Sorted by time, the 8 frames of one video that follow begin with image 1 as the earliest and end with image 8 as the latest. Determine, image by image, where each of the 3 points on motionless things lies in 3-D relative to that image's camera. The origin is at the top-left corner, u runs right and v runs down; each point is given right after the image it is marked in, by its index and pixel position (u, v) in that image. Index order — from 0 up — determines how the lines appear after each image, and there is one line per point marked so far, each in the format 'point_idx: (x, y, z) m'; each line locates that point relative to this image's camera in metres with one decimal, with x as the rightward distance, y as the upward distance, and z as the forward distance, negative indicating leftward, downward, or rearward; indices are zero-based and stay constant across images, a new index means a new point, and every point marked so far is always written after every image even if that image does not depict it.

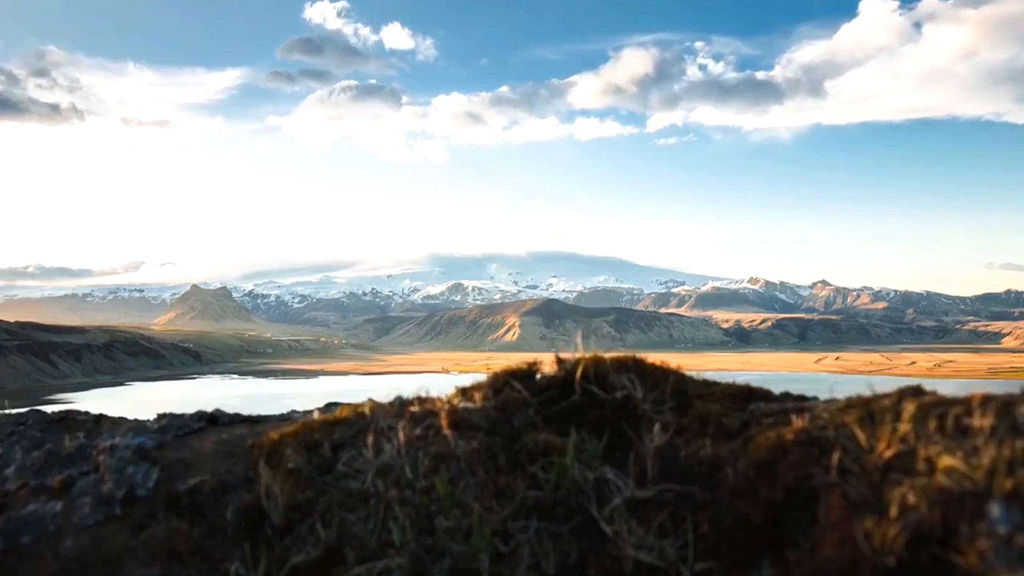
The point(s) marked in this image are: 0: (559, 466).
0: (+0.3, -1.3, +4.9) m
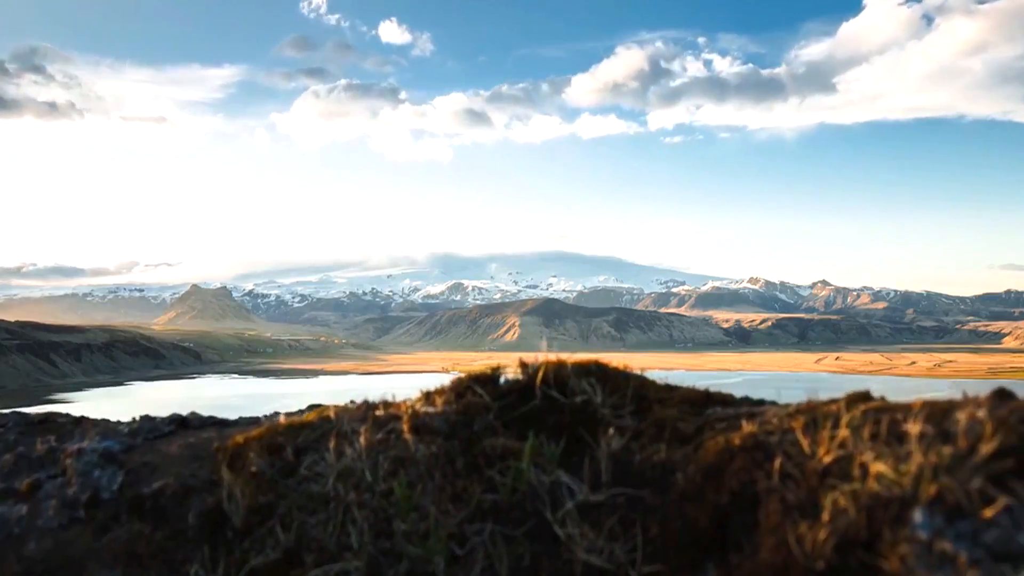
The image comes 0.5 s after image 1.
0: (0.0, -1.3, +5.0) m
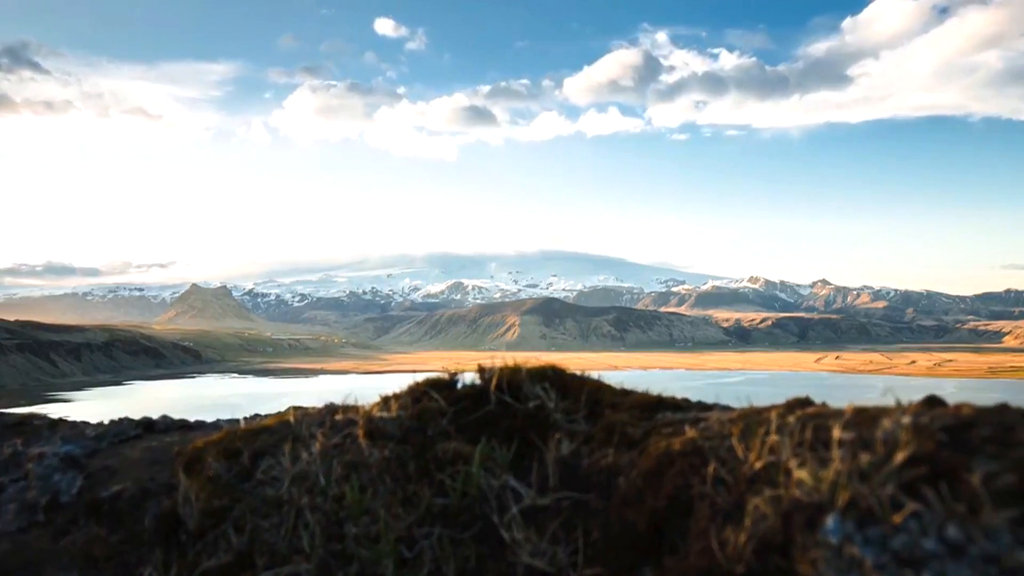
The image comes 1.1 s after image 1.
0: (-0.3, -1.4, +5.1) m
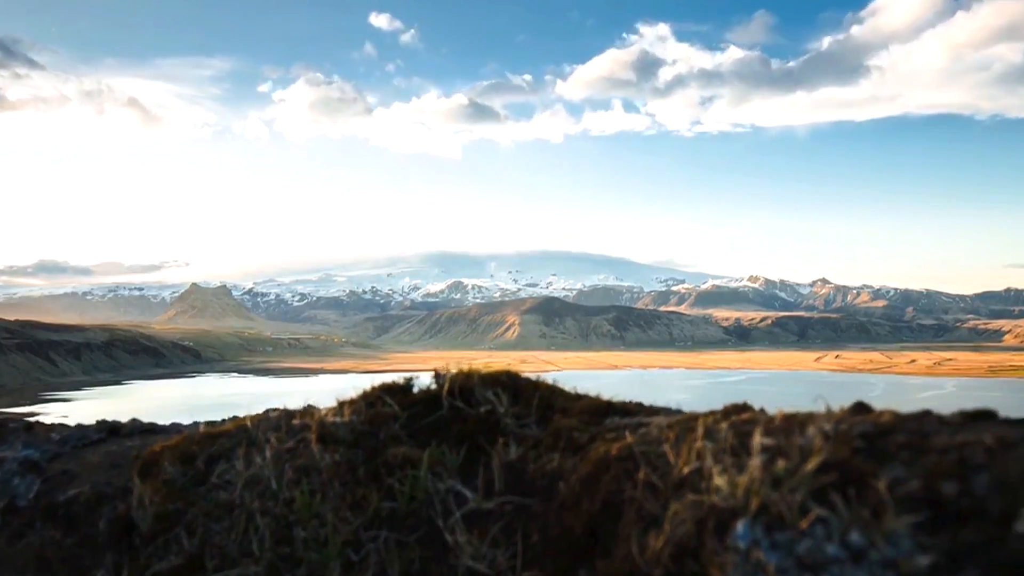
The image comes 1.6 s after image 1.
0: (-0.7, -1.4, +5.2) m
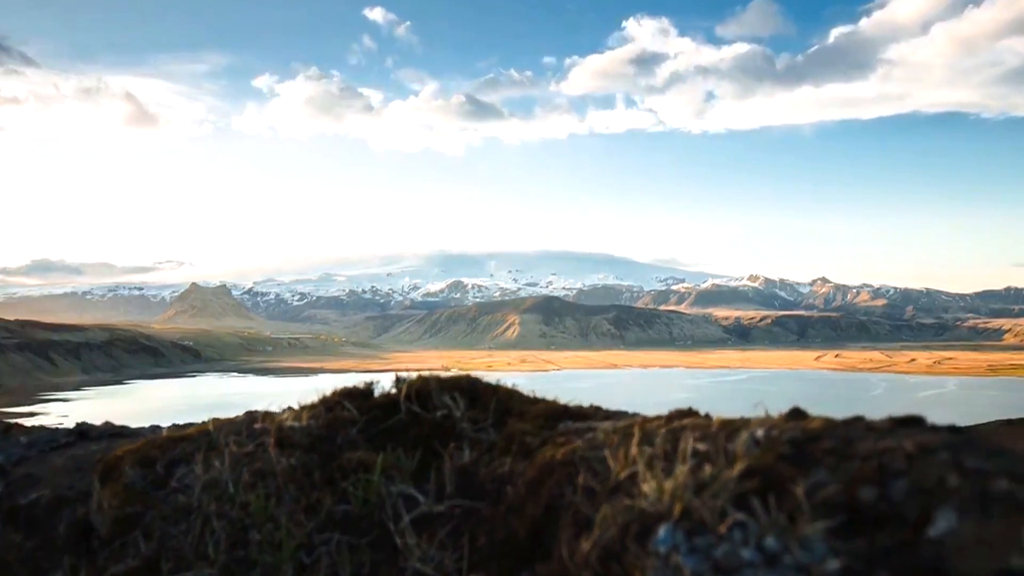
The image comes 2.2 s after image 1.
0: (-1.1, -1.5, +5.3) m
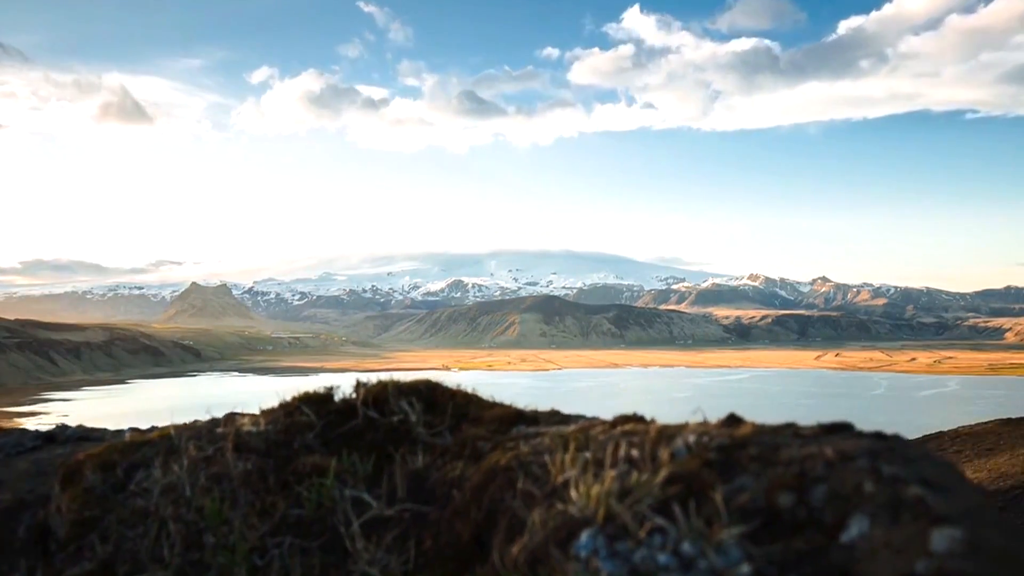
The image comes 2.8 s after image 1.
0: (-1.5, -1.5, +5.4) m
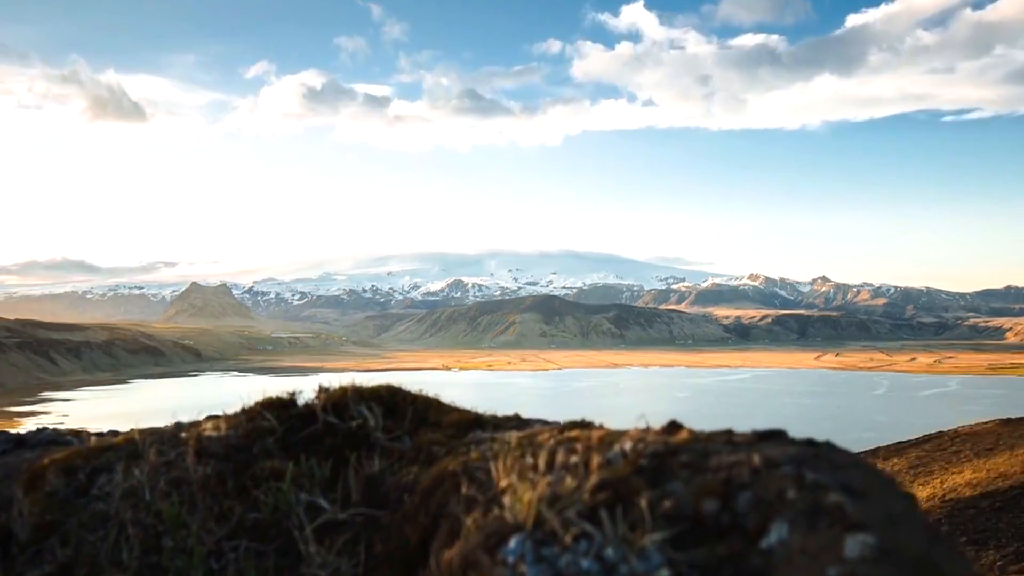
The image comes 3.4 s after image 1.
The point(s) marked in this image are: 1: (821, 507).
0: (-1.9, -1.6, +5.5) m
1: (+1.6, -1.1, +3.6) m
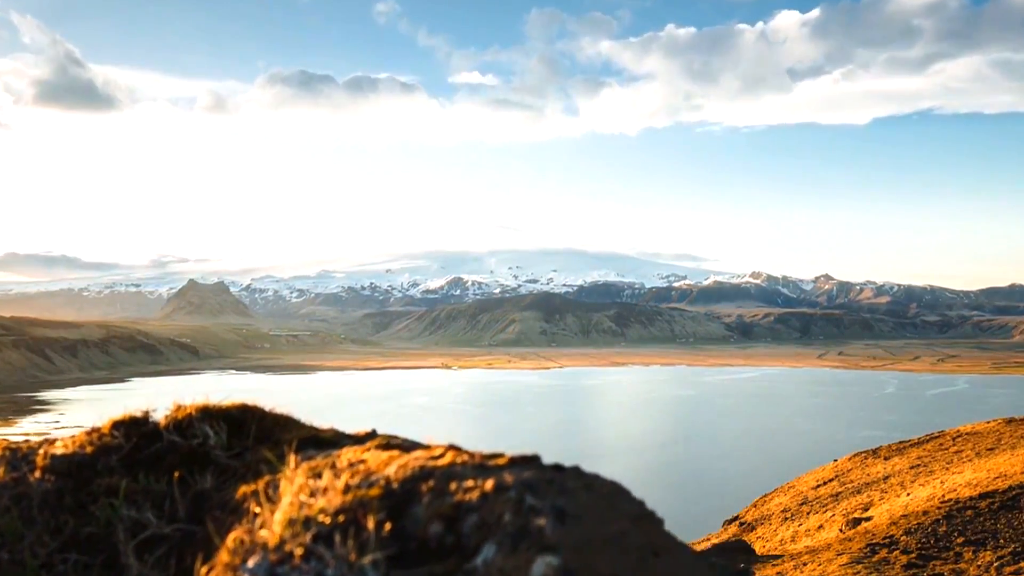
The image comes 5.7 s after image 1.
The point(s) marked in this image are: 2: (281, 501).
0: (-3.4, -1.8, +5.8) m
1: (+0.1, -1.4, +4.0) m
2: (-1.5, -1.4, +4.8) m
